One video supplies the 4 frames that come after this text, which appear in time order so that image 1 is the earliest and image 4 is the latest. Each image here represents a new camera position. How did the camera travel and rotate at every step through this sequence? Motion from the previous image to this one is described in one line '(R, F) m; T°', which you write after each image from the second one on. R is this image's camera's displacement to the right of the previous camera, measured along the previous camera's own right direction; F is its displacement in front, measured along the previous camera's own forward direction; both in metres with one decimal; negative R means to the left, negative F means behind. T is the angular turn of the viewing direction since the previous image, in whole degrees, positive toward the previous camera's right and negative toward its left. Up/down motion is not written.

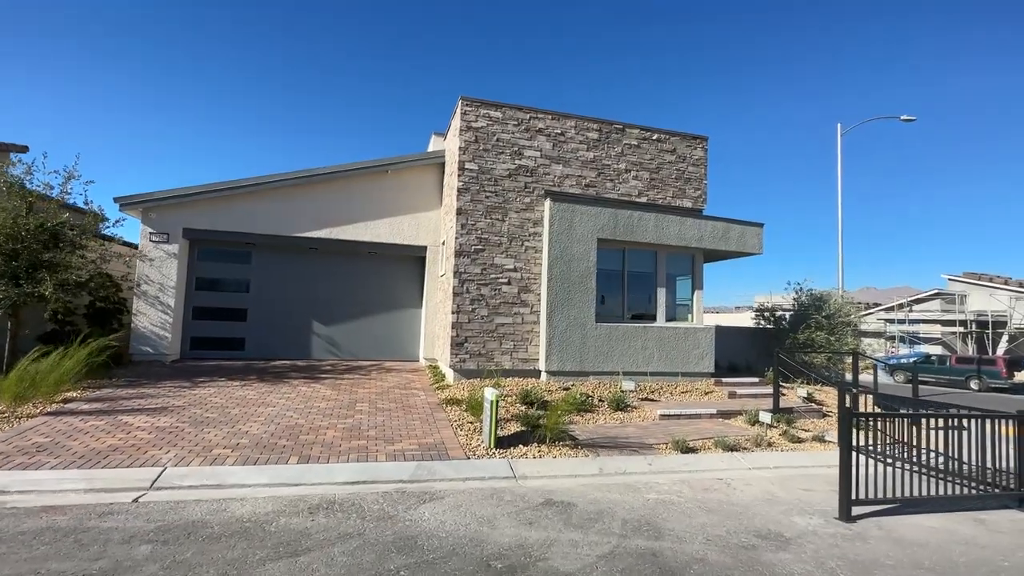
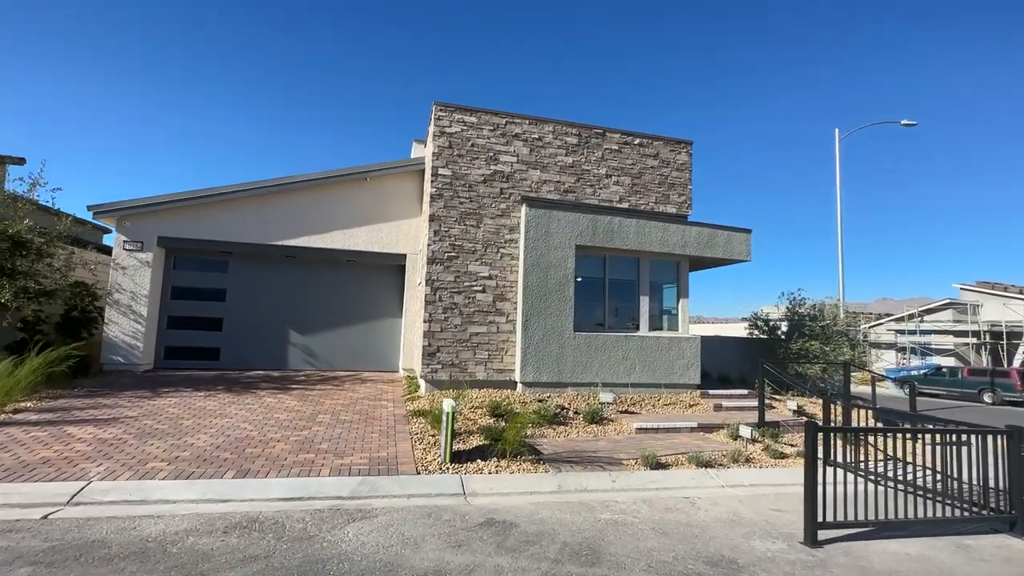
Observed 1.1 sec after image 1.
(+0.8, +0.3) m; -2°
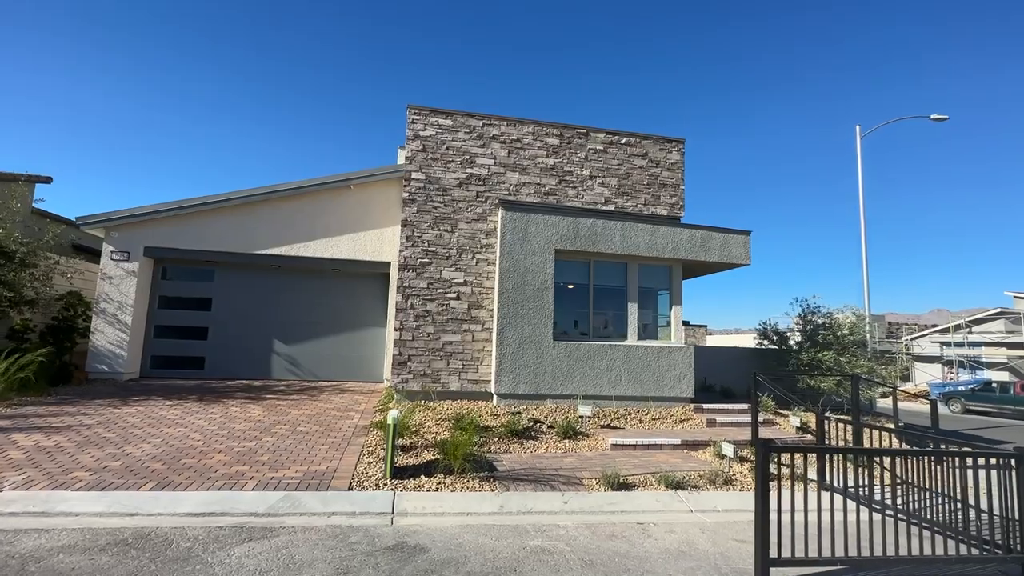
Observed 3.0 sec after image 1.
(+1.2, +0.5) m; -5°
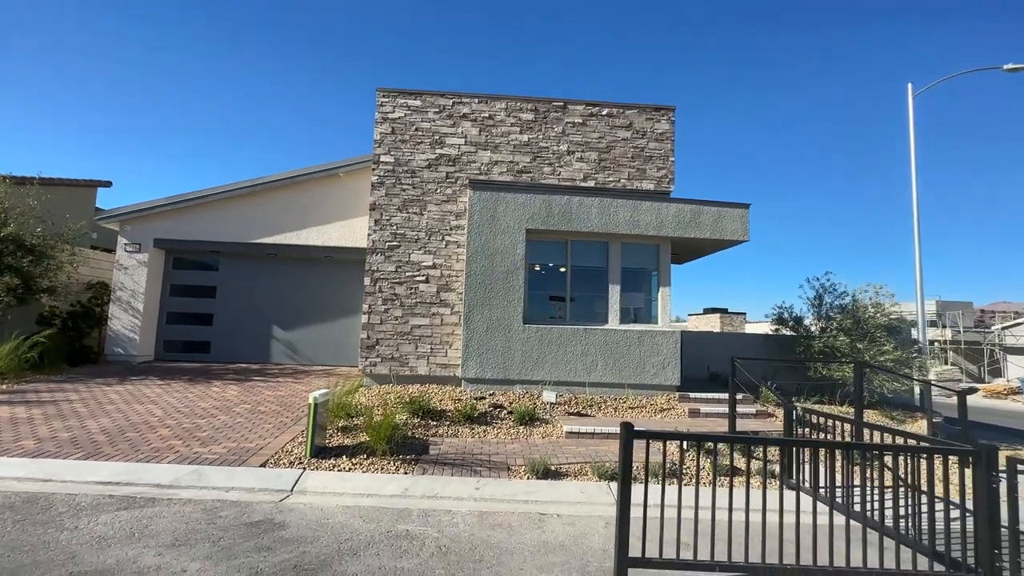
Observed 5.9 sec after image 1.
(+1.9, +0.5) m; -9°
